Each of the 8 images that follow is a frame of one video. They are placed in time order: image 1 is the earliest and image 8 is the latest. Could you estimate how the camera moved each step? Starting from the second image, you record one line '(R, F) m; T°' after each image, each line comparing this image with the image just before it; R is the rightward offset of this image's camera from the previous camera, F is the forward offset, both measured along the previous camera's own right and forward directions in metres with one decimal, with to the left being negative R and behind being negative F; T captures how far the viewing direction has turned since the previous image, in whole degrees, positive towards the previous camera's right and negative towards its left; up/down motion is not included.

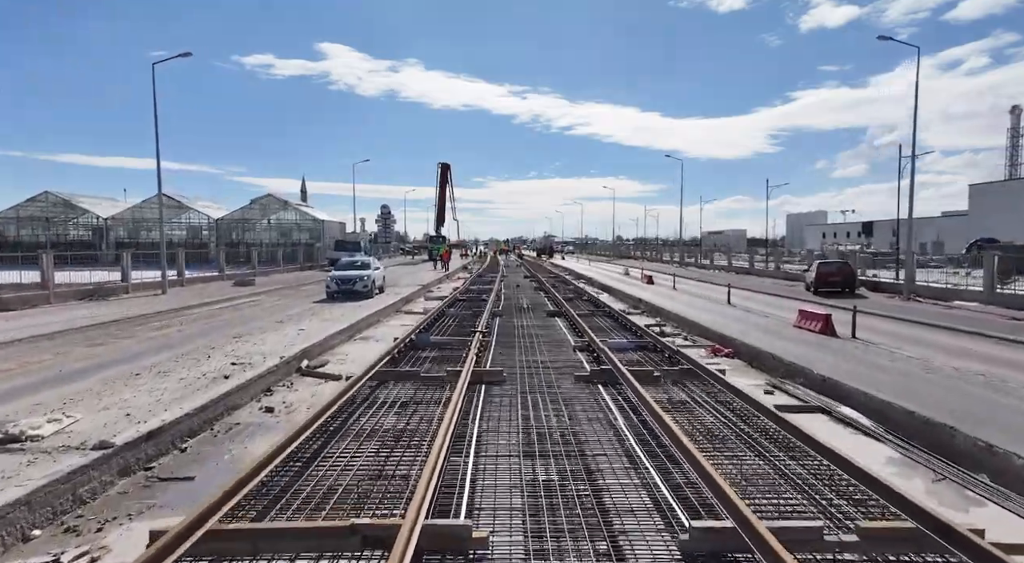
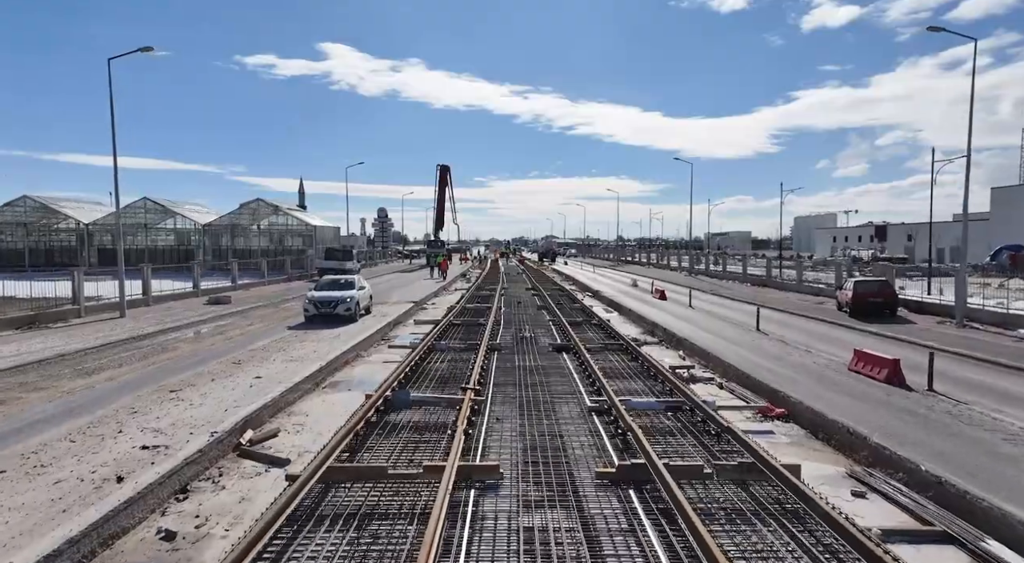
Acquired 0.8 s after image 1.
(0.0, +2.1) m; 0°
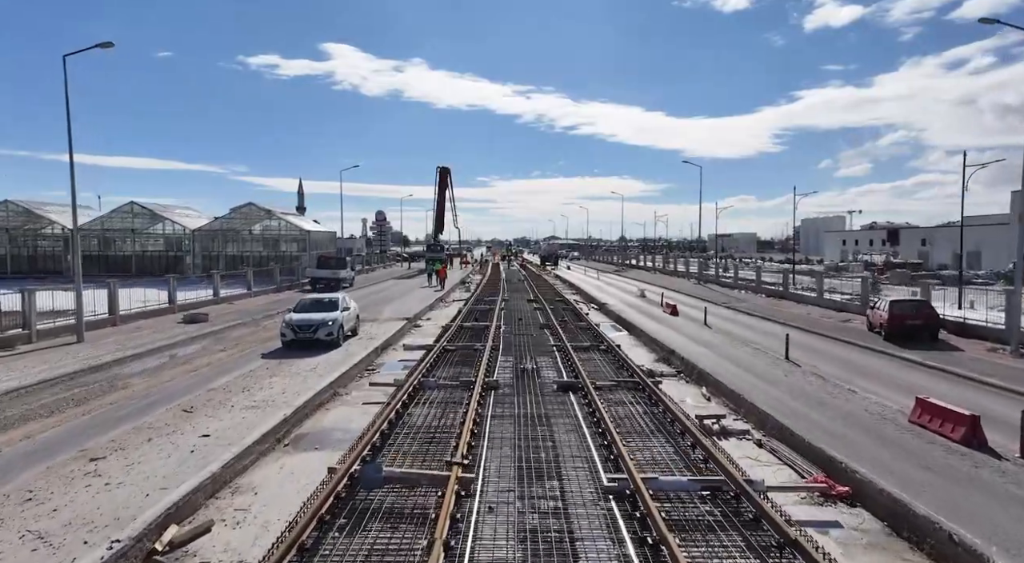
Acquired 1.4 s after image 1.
(+0.1, +1.7) m; 0°
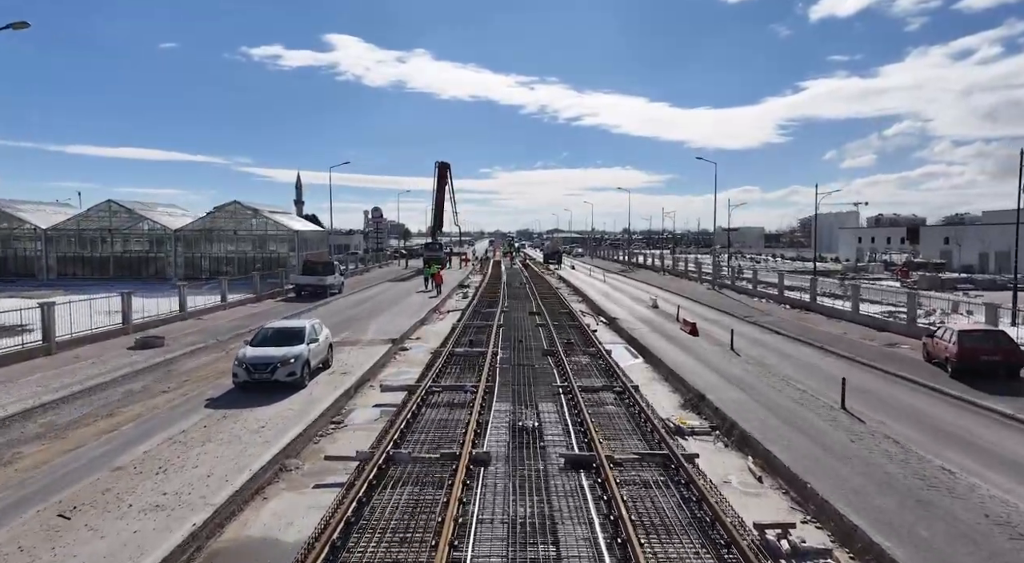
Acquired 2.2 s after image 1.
(+0.1, +2.6) m; 0°
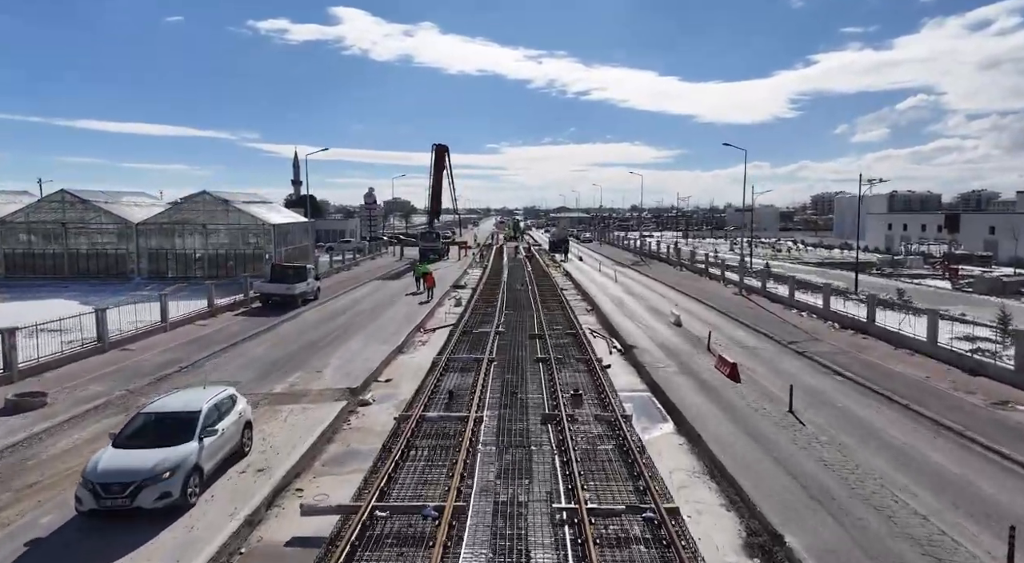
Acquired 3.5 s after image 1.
(+0.4, +4.4) m; -1°
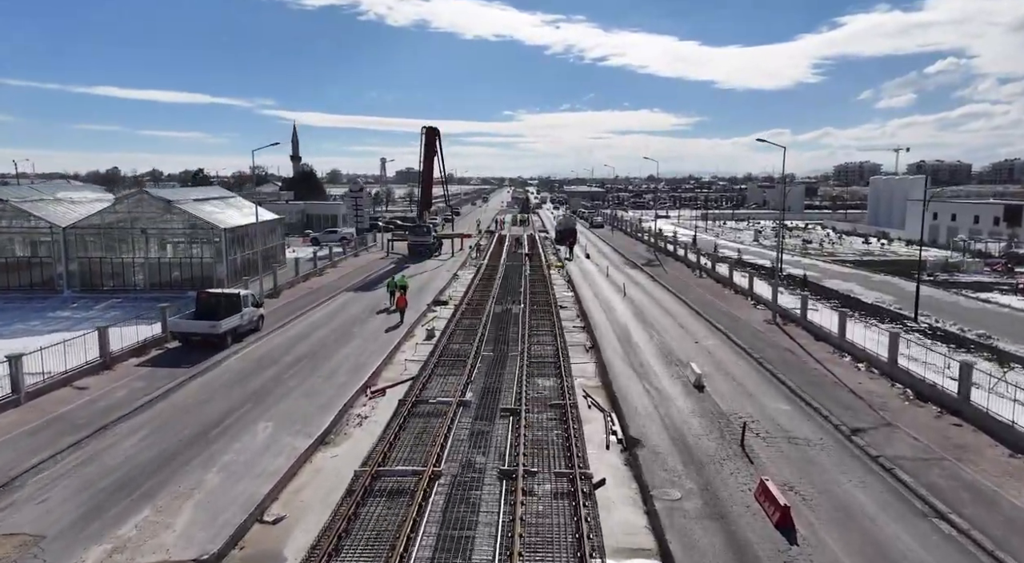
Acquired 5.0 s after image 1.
(+1.3, +5.7) m; -1°
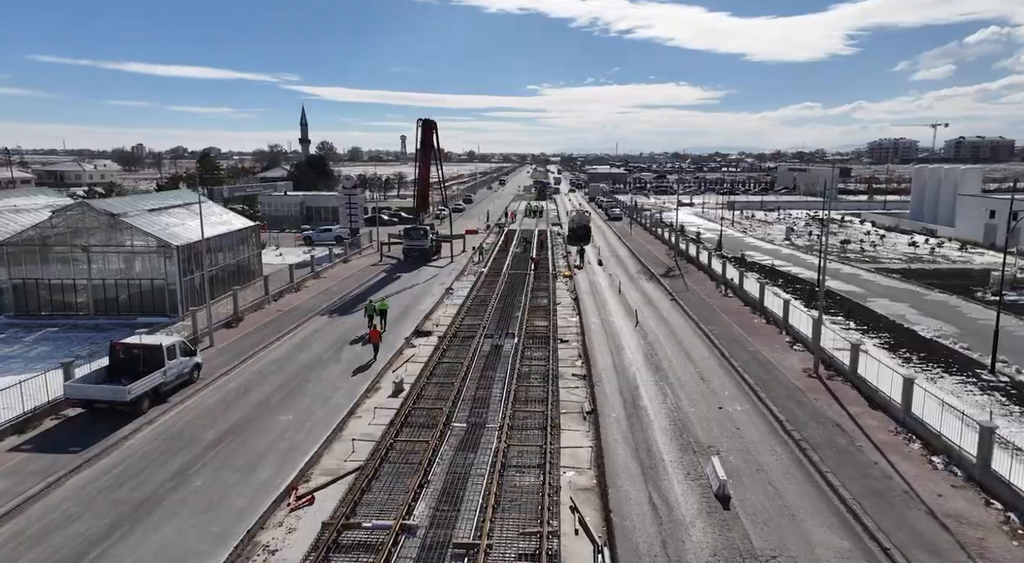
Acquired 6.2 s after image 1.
(+1.3, +4.6) m; -2°
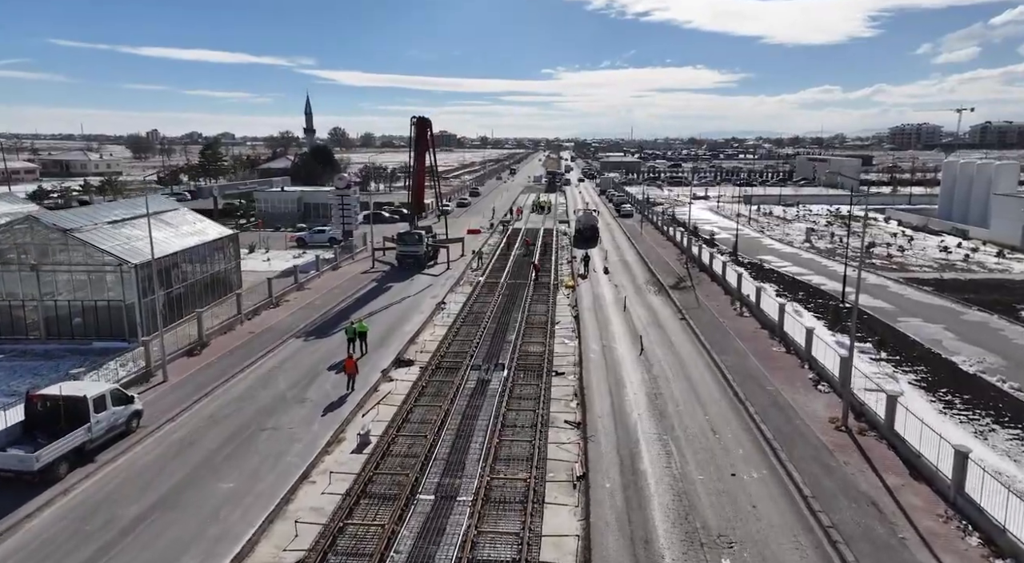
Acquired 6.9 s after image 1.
(+0.9, +2.9) m; -1°
